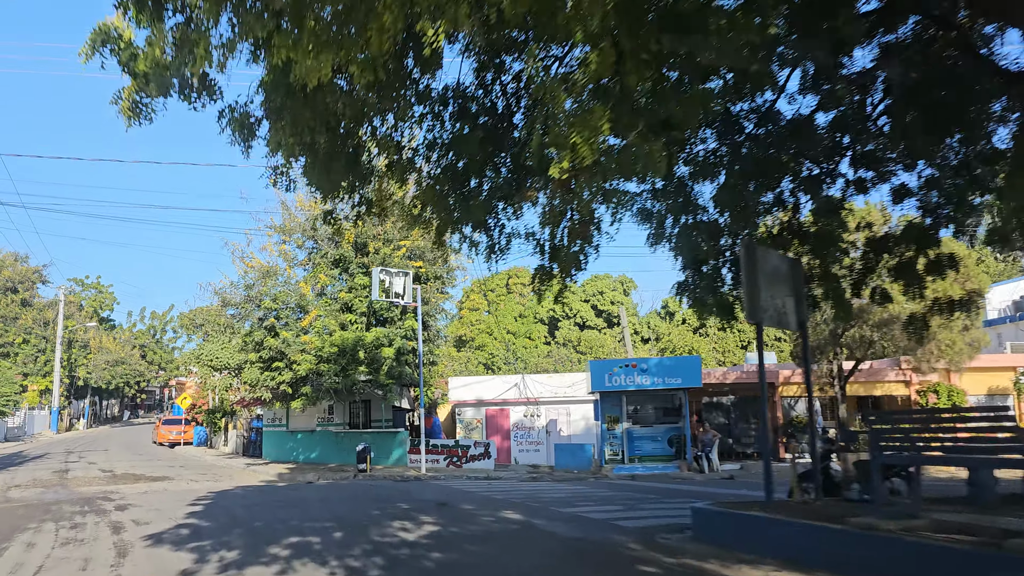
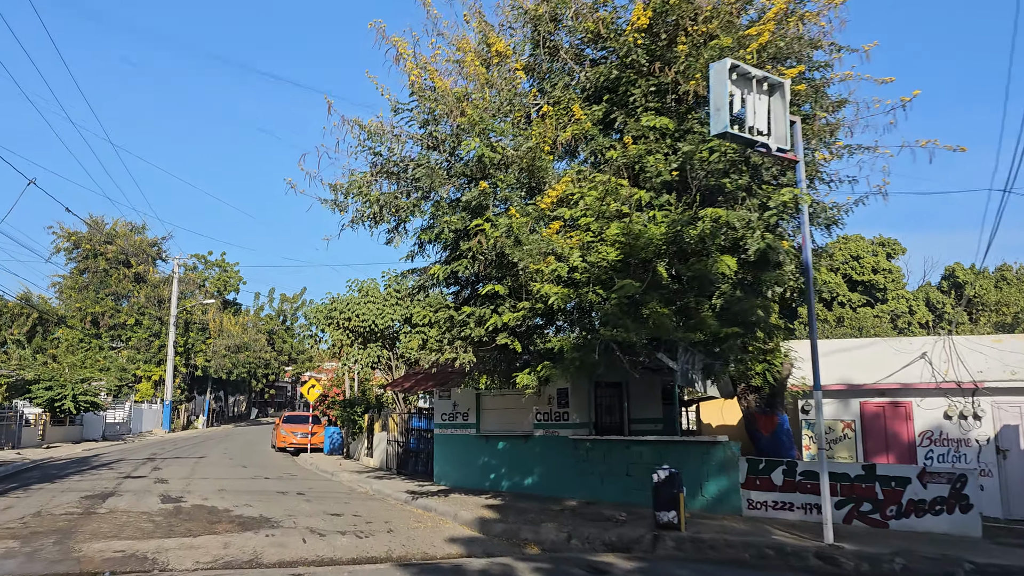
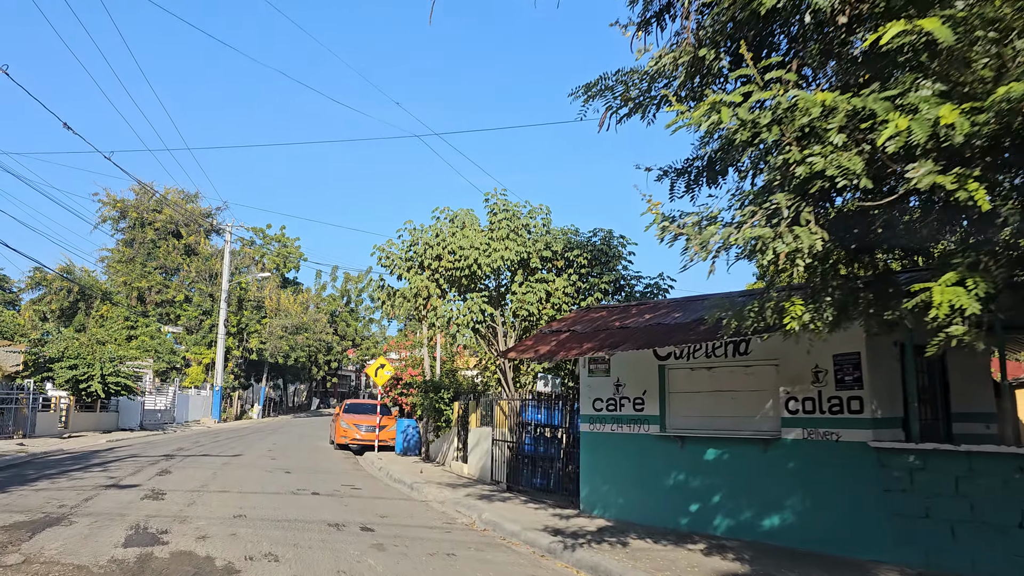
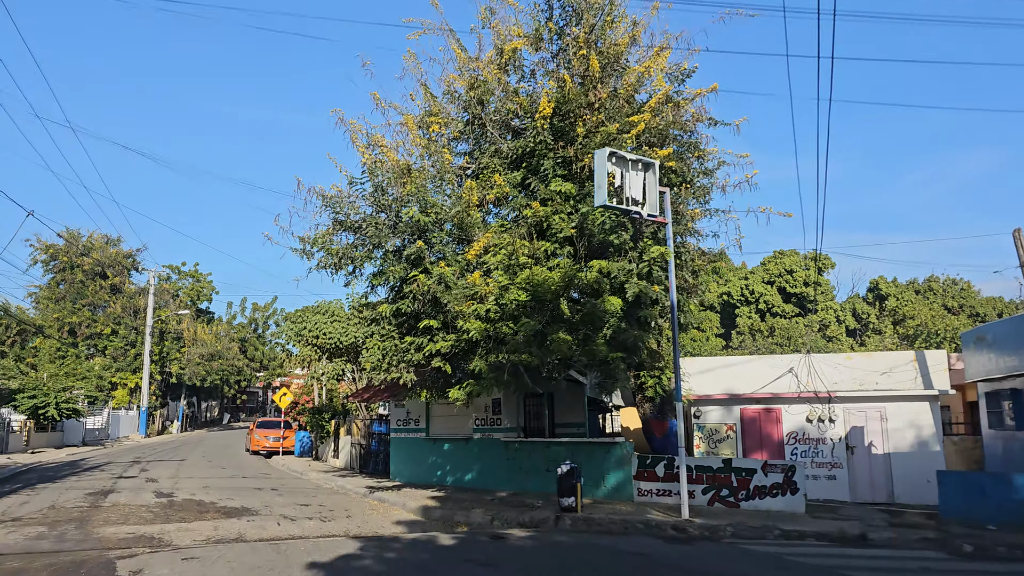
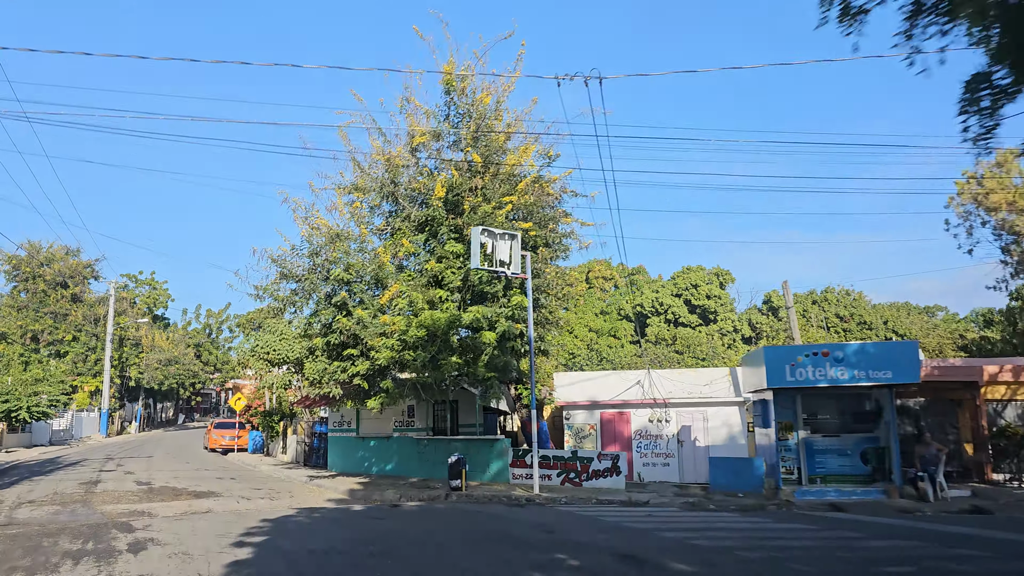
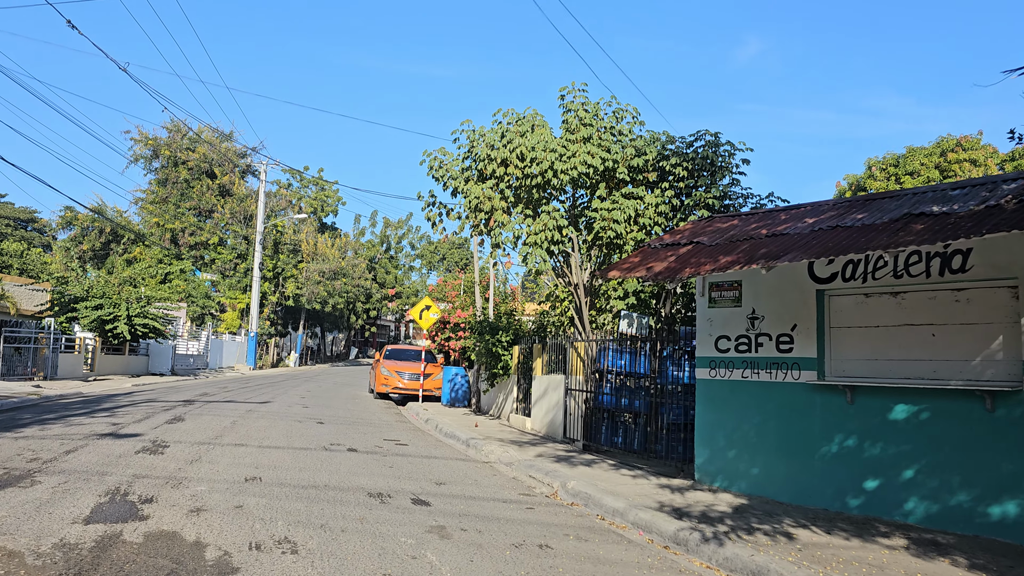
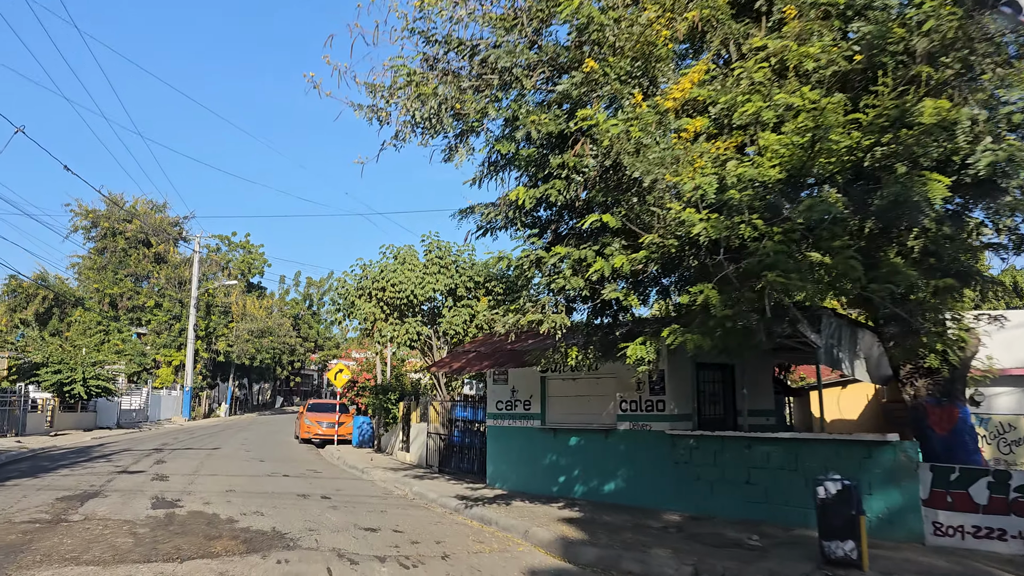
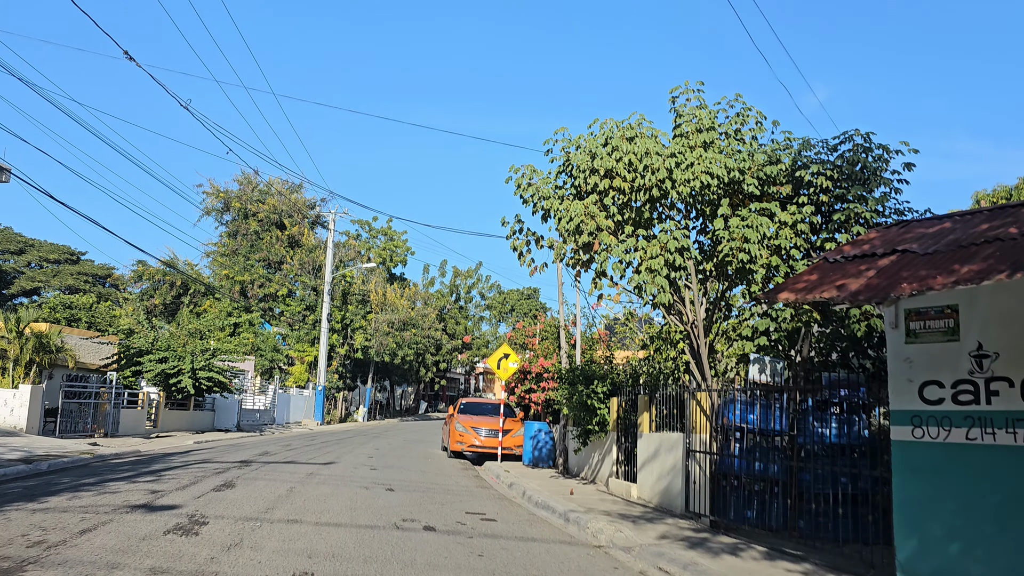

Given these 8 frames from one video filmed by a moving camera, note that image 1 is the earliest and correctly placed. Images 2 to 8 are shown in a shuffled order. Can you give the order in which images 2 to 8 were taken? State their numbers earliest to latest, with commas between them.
5, 4, 2, 7, 3, 6, 8
